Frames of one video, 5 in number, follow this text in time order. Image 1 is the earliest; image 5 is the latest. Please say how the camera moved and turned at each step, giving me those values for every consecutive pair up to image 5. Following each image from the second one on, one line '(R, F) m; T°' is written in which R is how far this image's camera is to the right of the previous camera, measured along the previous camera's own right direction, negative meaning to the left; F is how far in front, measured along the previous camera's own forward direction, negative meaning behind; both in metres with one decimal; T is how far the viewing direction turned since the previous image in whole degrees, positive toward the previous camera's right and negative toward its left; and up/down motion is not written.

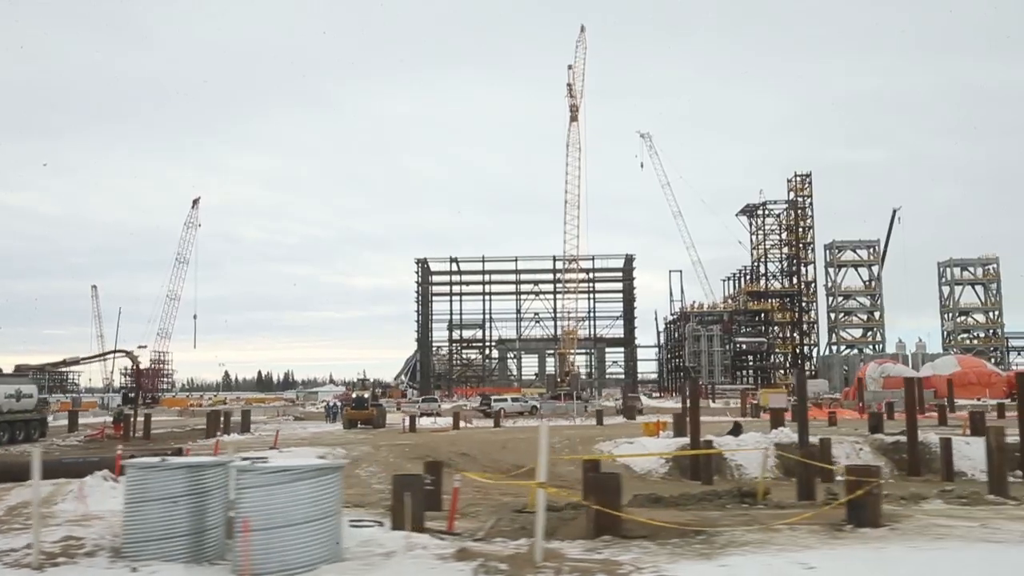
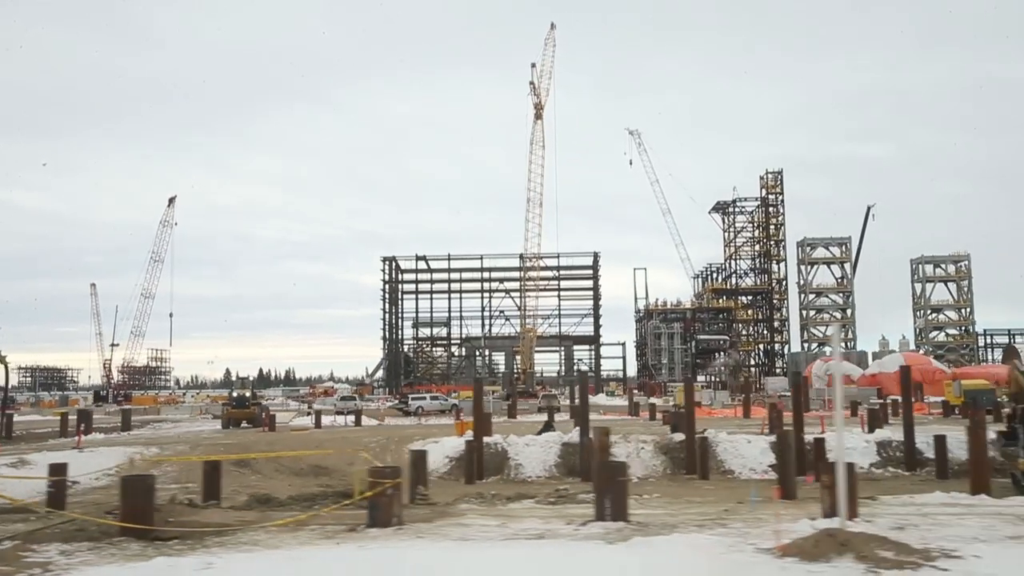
(+6.4, -0.3) m; +1°
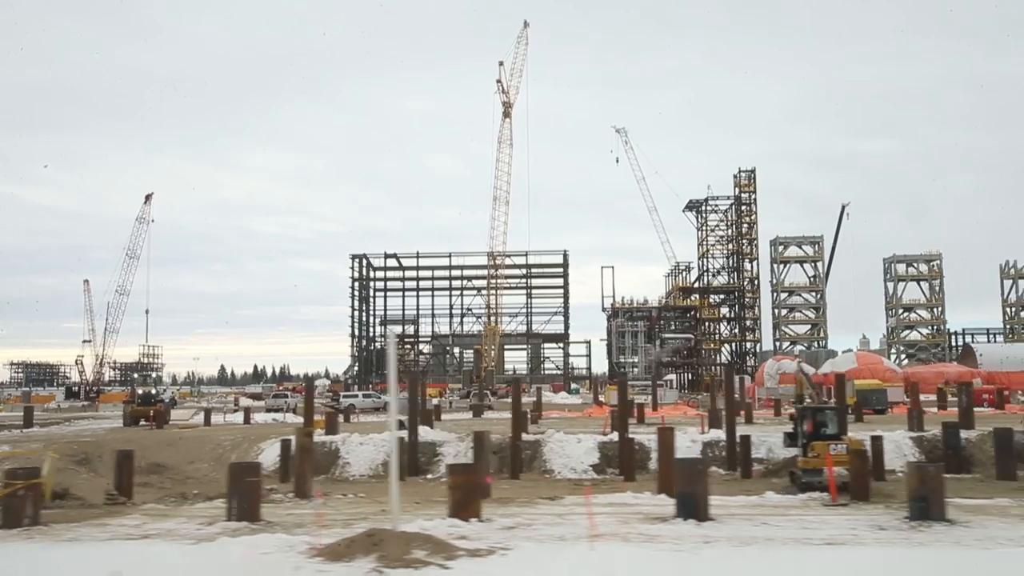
(+4.9, -0.2) m; +1°
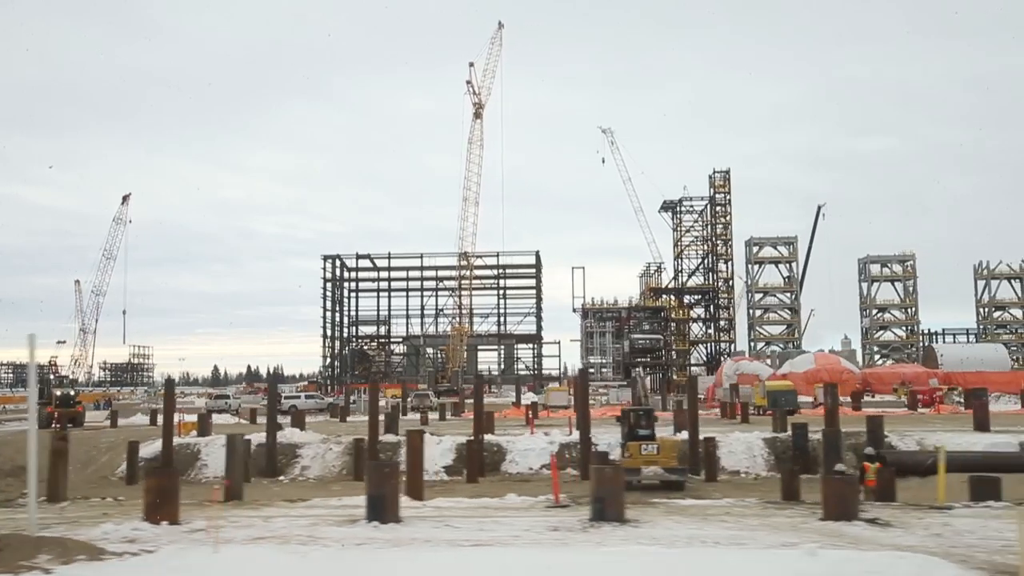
(+4.0, -0.2) m; +1°
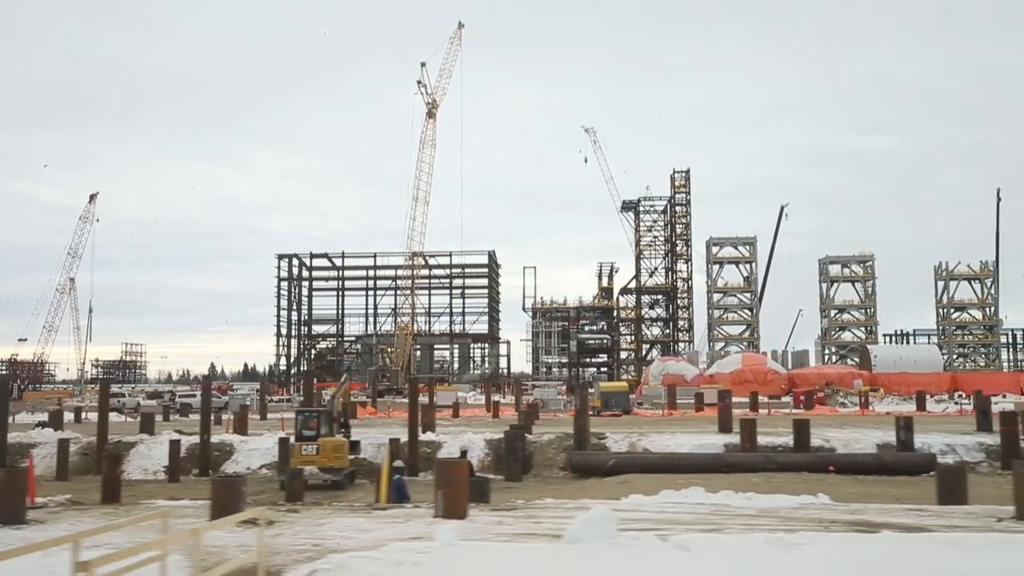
(+7.9, -0.4) m; +1°
